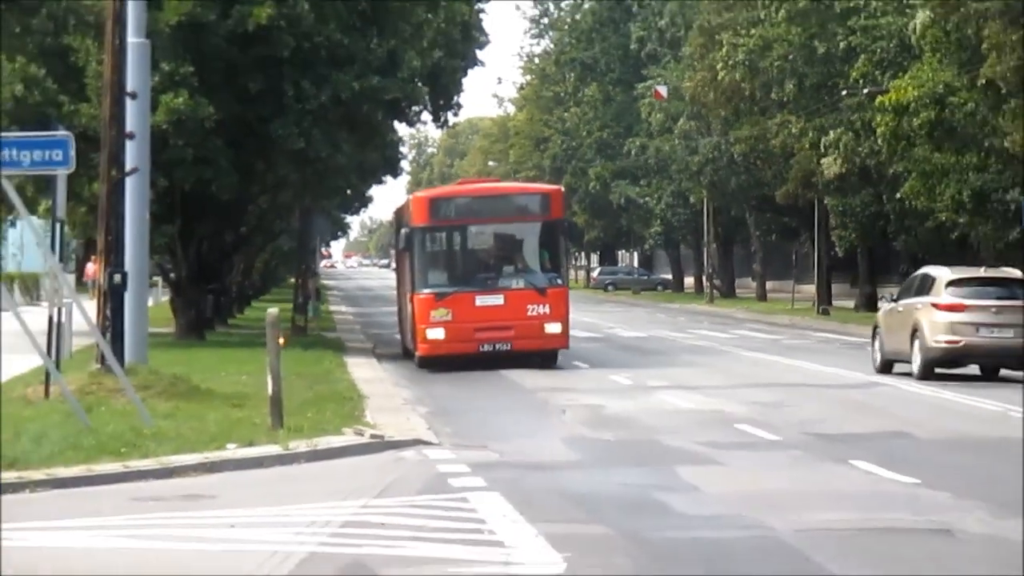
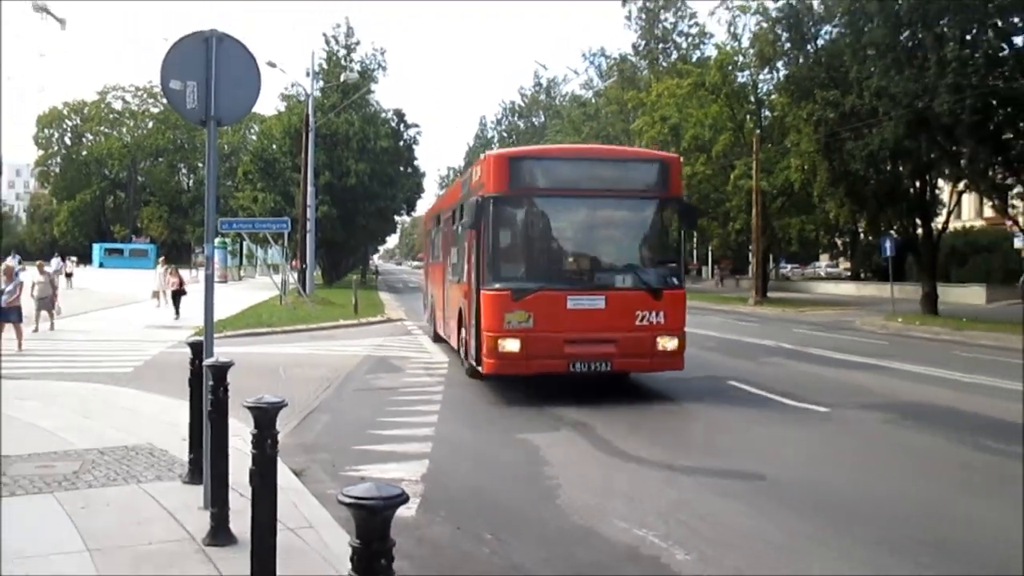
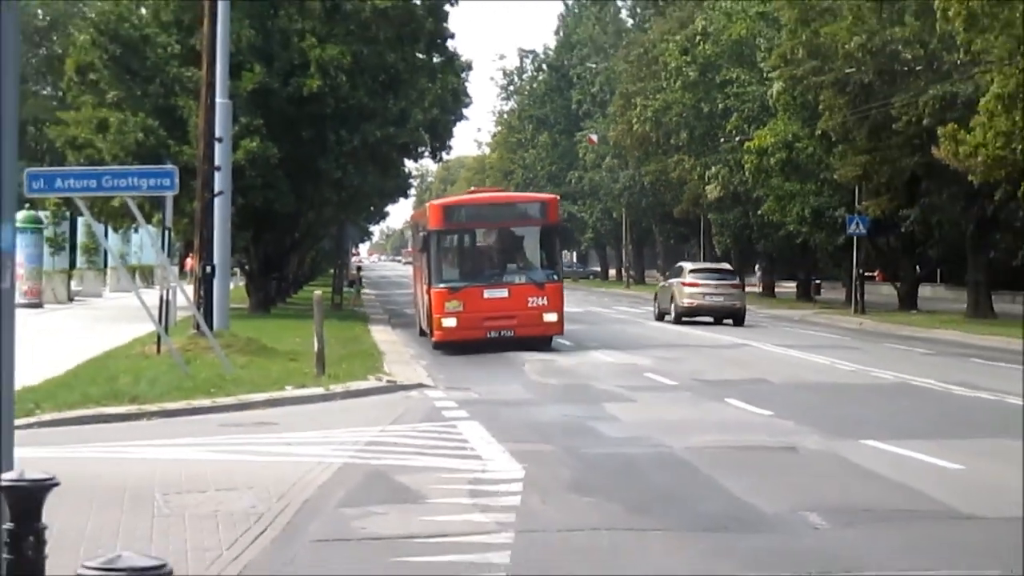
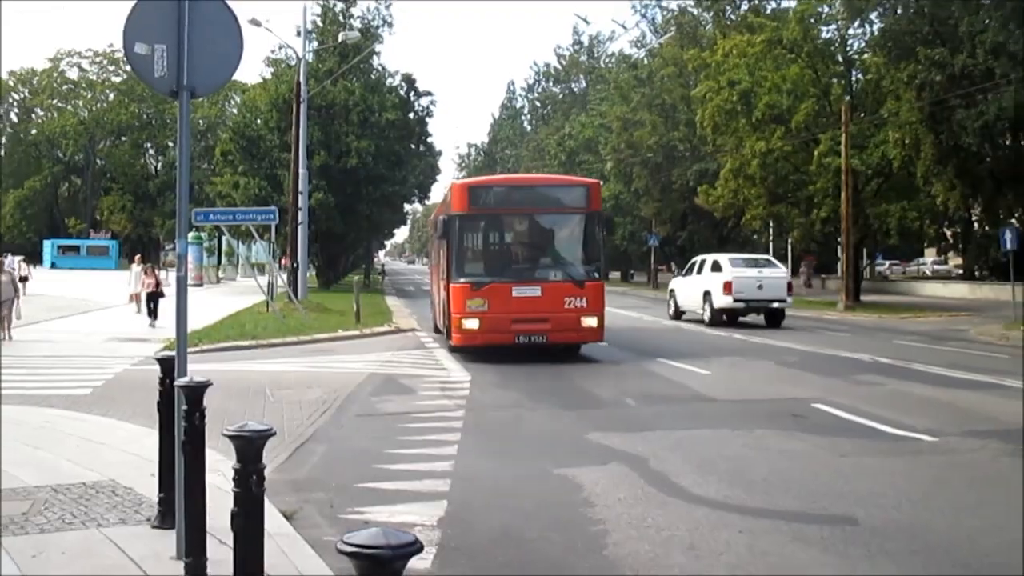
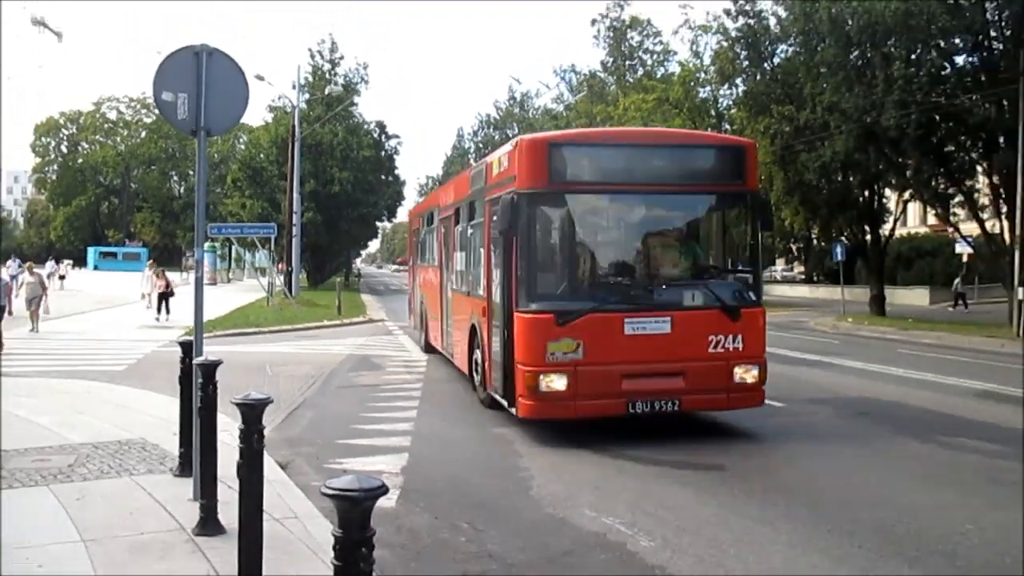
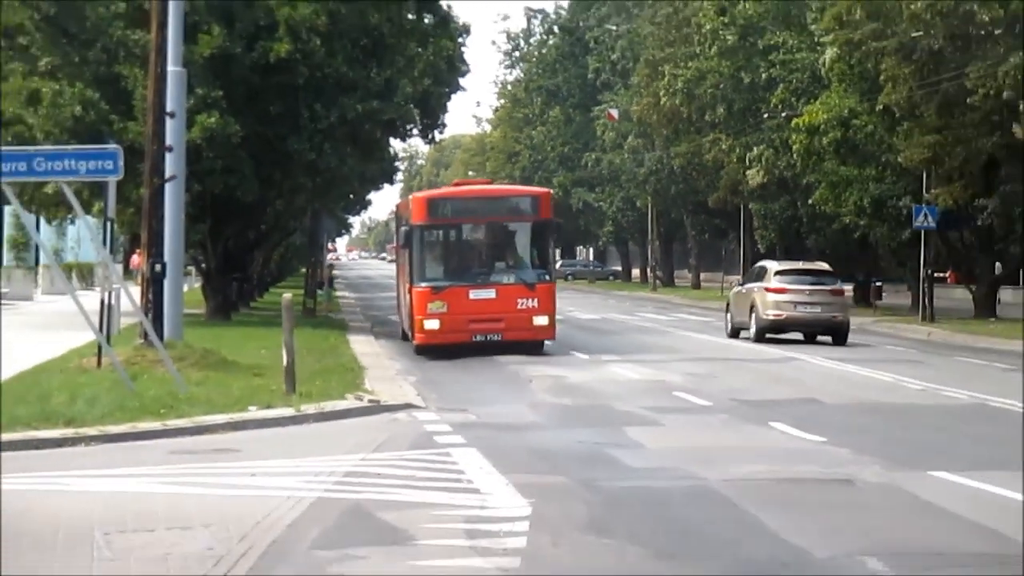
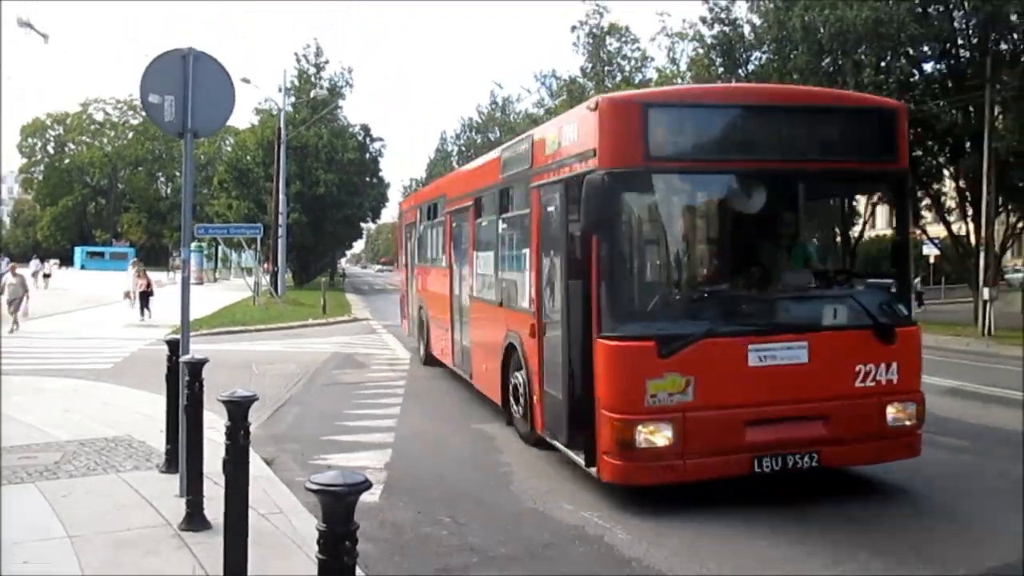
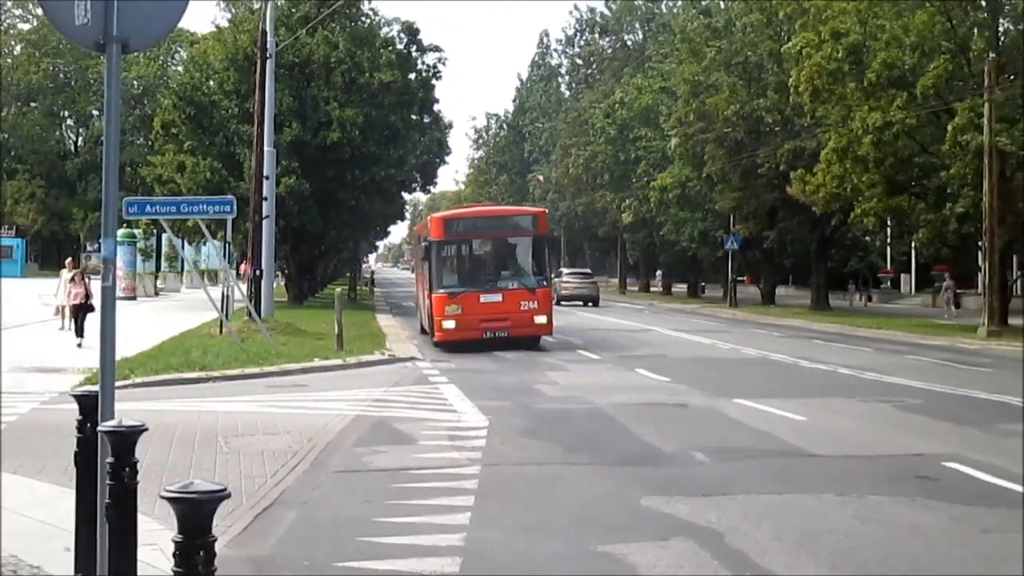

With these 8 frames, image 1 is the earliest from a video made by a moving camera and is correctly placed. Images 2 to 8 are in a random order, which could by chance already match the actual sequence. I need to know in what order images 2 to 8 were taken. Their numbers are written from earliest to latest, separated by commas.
6, 3, 8, 4, 2, 5, 7
